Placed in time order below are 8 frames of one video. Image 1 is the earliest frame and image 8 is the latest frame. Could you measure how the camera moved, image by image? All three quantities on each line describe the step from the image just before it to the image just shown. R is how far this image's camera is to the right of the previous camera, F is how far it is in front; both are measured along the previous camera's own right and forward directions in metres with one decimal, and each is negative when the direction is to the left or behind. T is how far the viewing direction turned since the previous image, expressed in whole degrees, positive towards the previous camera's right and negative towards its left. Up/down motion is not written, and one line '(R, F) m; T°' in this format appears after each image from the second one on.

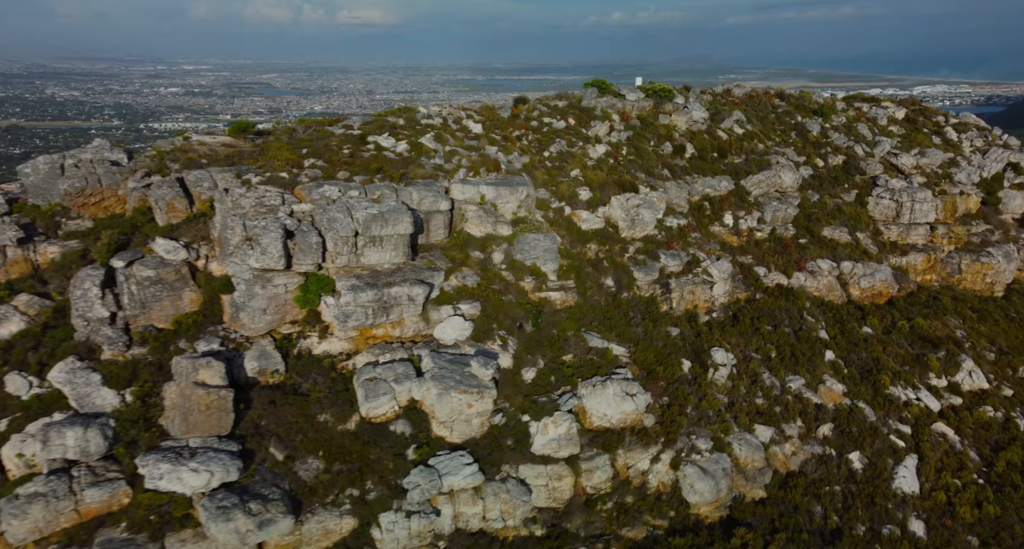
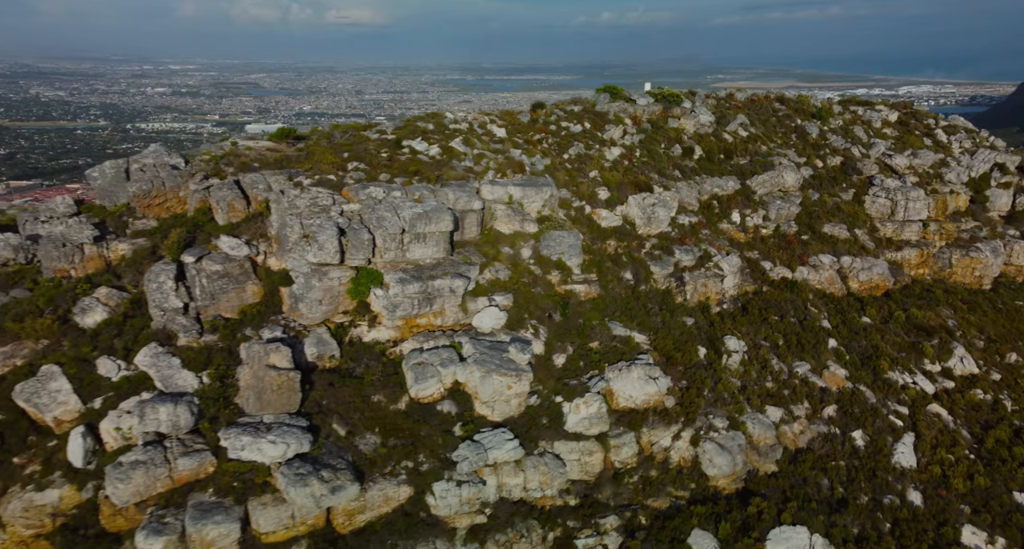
(-1.1, -1.4) m; +1°
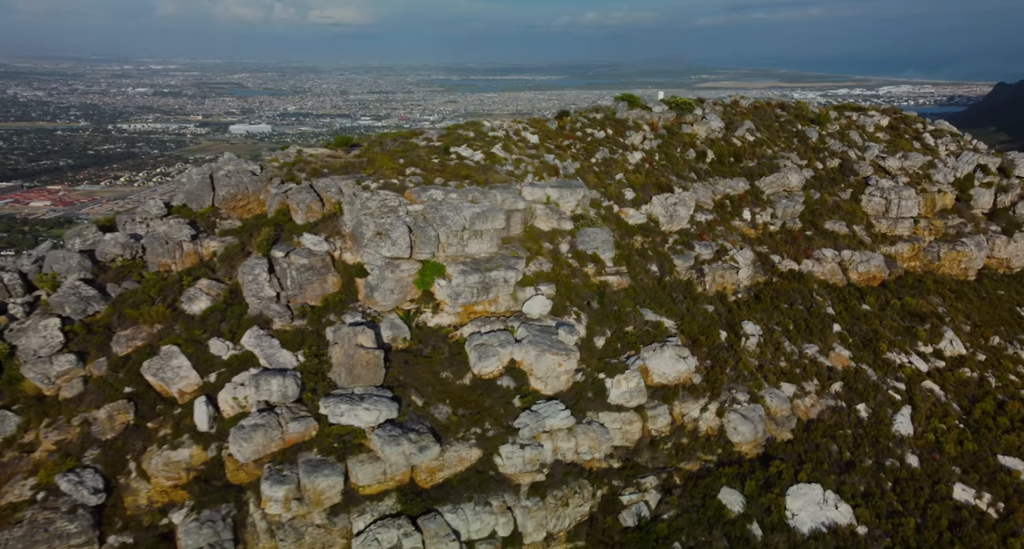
(-1.8, -2.1) m; +1°
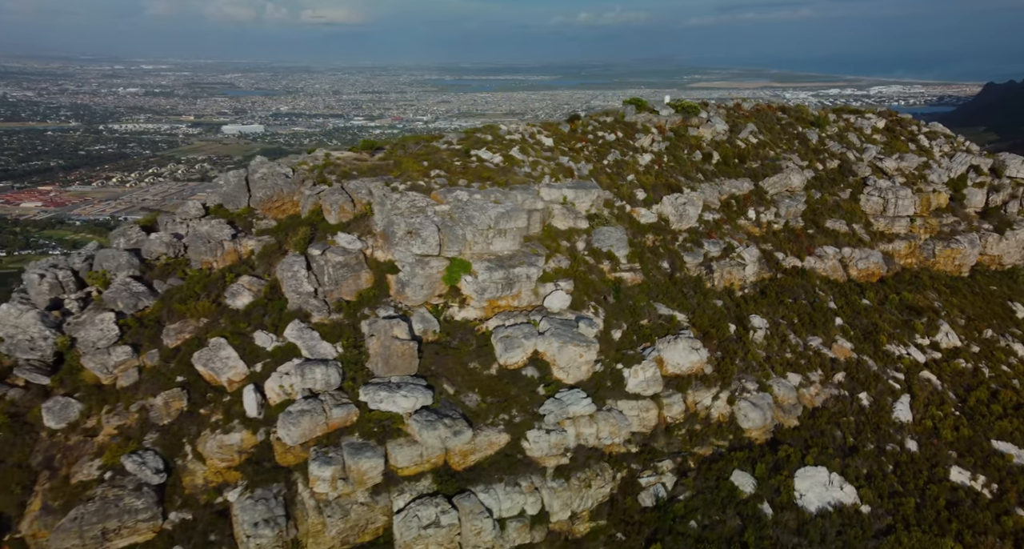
(-0.9, -1.0) m; 0°
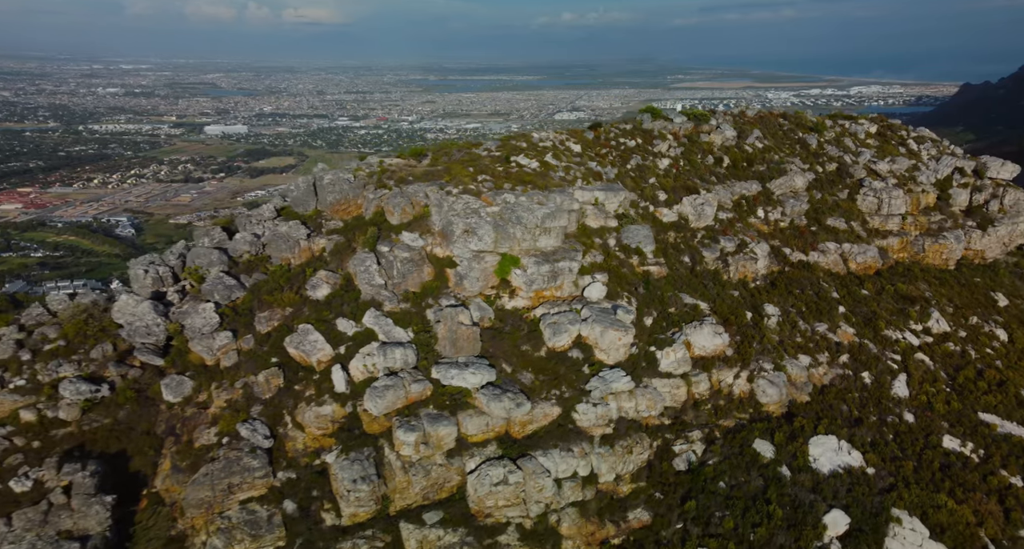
(-2.1, -2.3) m; +1°
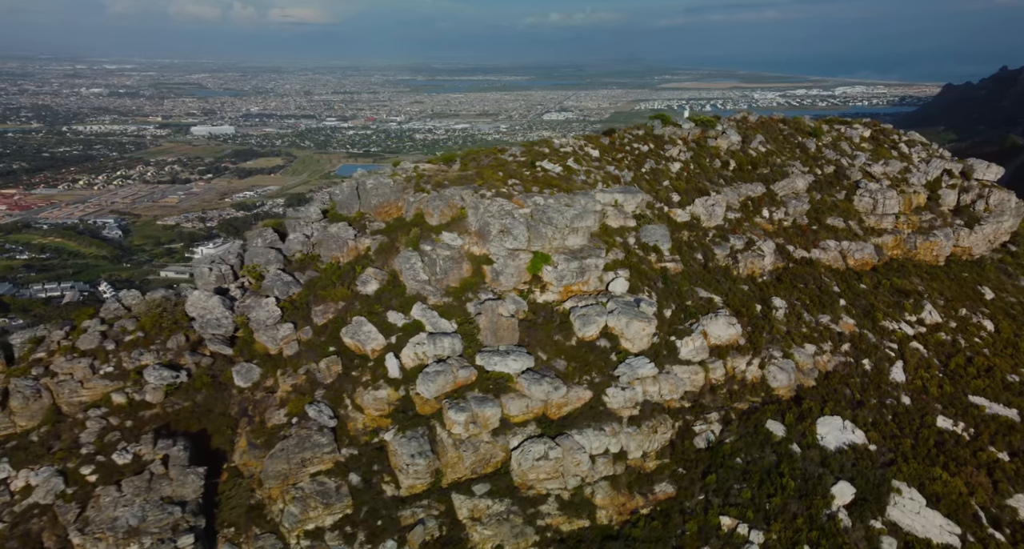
(-1.6, -1.8) m; +1°
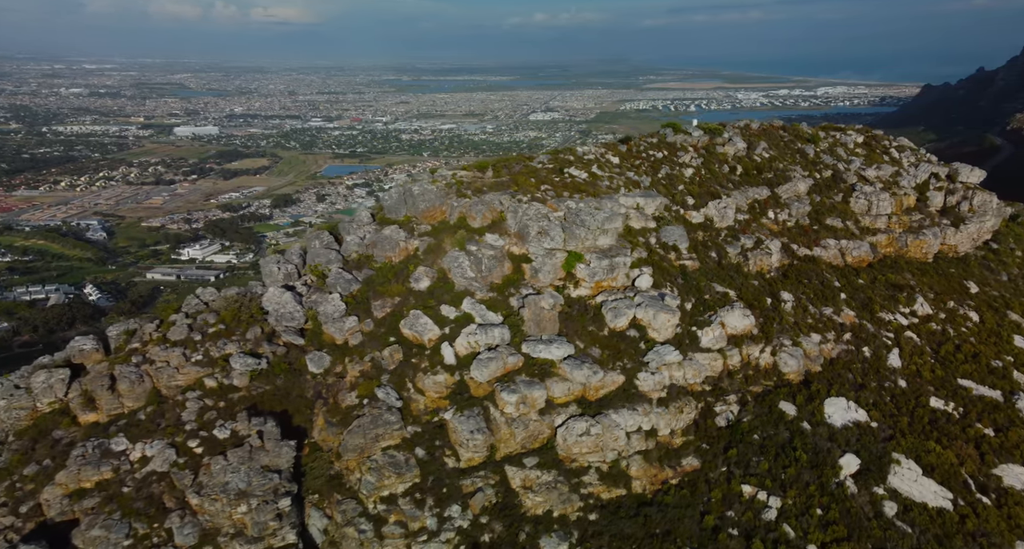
(-2.1, -2.3) m; +1°
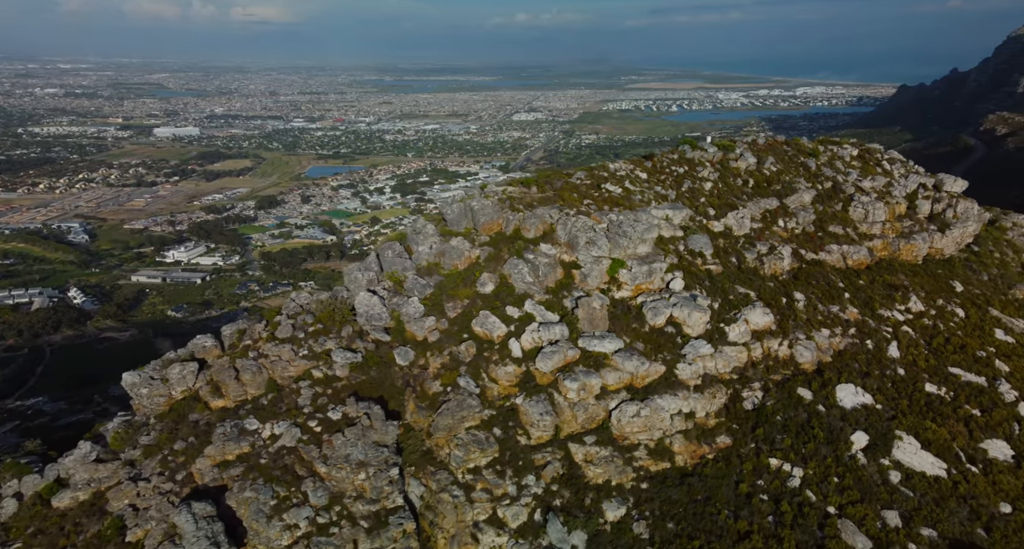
(-3.3, -3.4) m; +1°
